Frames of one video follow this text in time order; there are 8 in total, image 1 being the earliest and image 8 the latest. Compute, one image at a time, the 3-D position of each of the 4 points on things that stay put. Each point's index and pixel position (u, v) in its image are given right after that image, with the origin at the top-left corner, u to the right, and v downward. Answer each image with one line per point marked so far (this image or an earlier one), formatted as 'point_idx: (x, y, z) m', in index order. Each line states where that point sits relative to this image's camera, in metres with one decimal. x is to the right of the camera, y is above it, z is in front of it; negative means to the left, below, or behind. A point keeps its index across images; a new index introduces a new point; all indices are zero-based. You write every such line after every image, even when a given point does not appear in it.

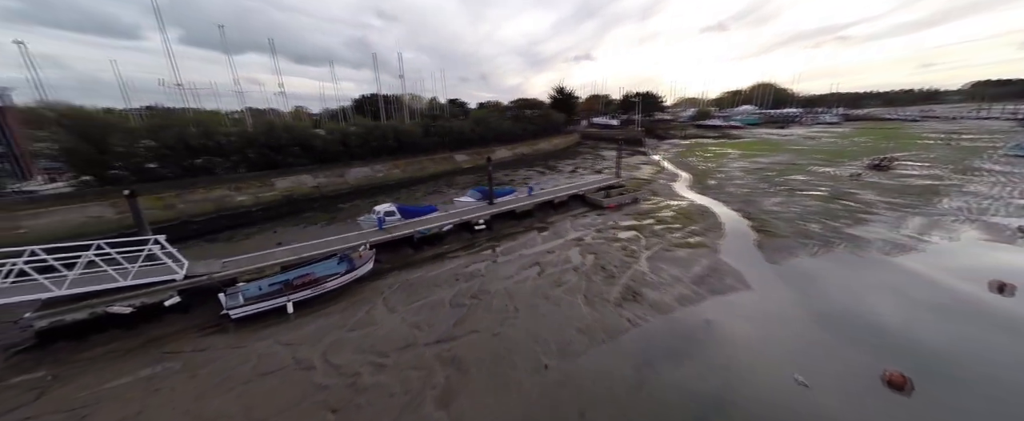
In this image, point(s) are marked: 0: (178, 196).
0: (-14.4, +0.7, +14.5) m
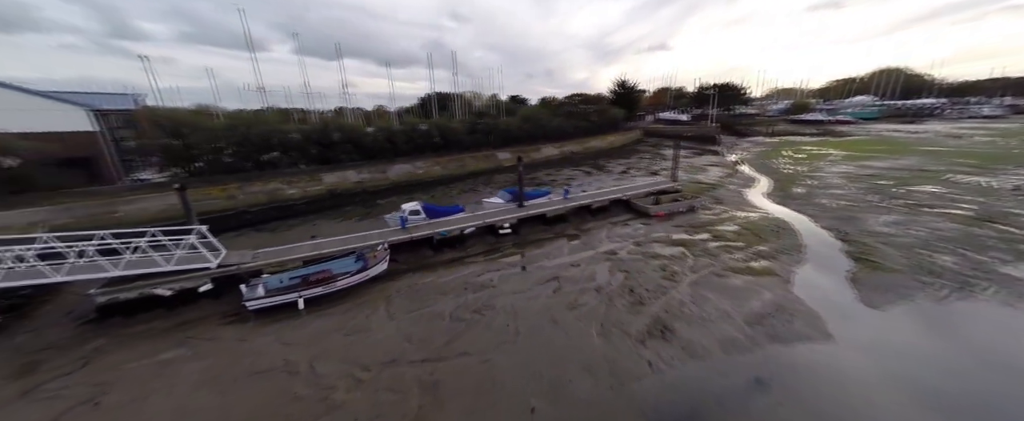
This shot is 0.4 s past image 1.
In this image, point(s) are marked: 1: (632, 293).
0: (-13.2, +1.1, +16.0) m
1: (+4.1, -2.7, +10.9) m
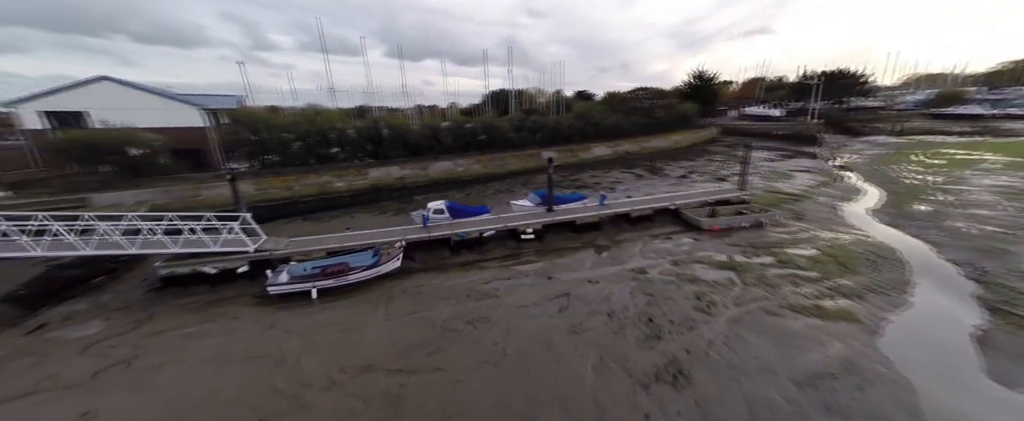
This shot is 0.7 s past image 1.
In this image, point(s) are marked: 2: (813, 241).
0: (-11.6, +1.7, +17.7) m
1: (+4.0, -3.1, +9.3) m
2: (+13.2, -1.3, +14.5) m
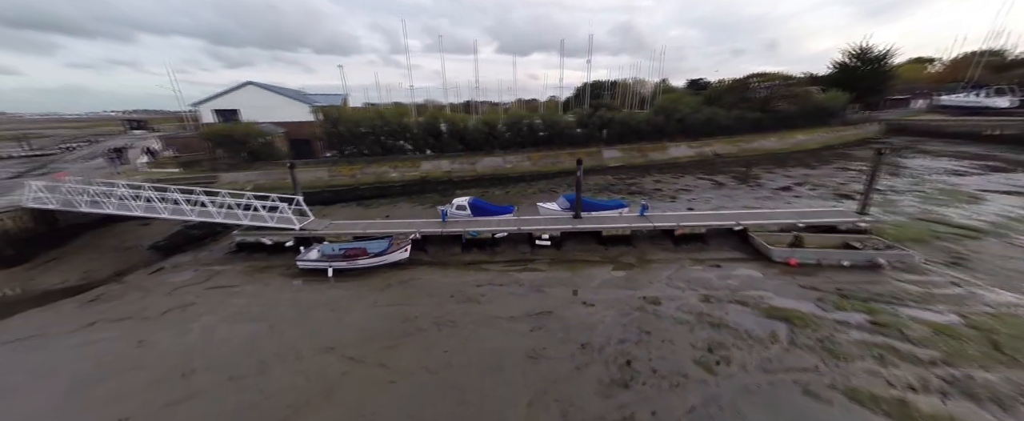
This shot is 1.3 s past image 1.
0: (-9.2, +2.6, +20.1) m
1: (+2.7, -3.6, +7.6) m
2: (+13.1, -2.6, +9.7) m
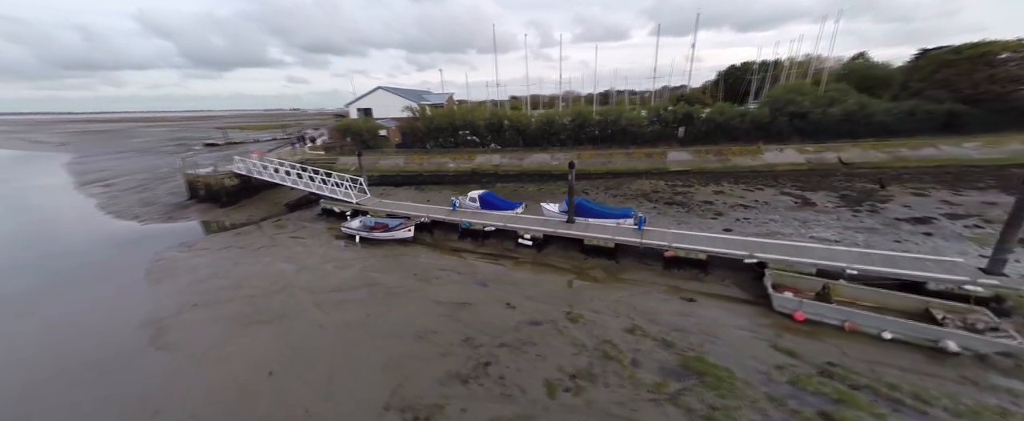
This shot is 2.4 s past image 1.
0: (-6.0, +3.8, +24.0) m
1: (-0.7, -3.8, +8.1) m
2: (+9.7, -4.0, +5.8) m
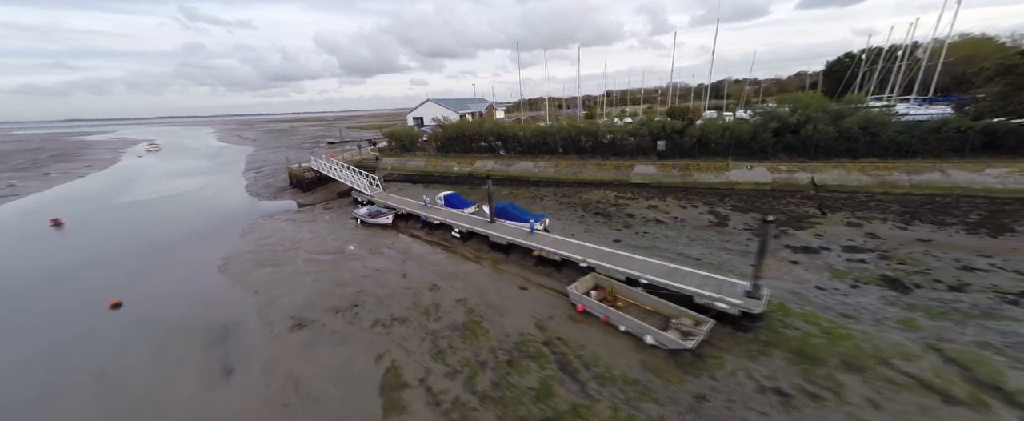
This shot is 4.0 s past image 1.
0: (-6.2, +4.3, +29.5) m
1: (-6.2, -3.8, +13.0) m
2: (+3.2, -4.6, +7.9) m
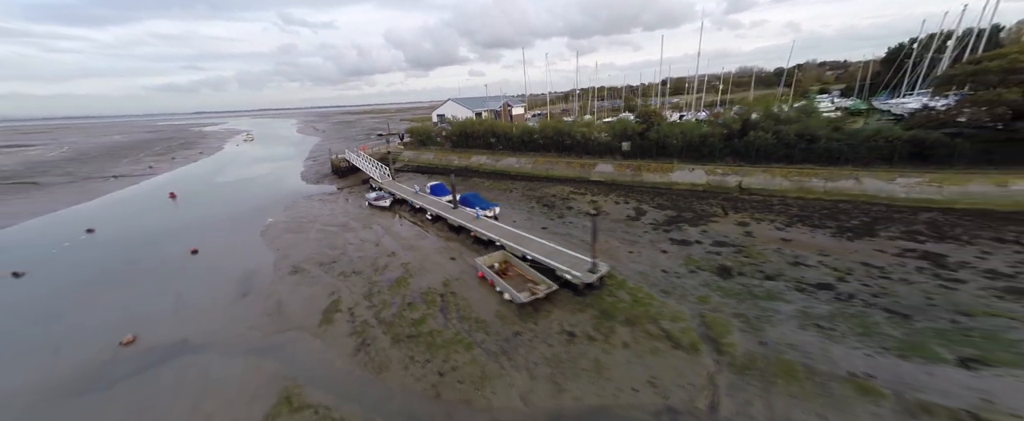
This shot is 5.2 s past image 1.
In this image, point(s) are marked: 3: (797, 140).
0: (-6.7, +5.6, +34.1) m
1: (-9.6, -2.9, +18.0) m
2: (-1.3, -4.3, +11.6) m
3: (+16.4, +4.1, +18.8) m
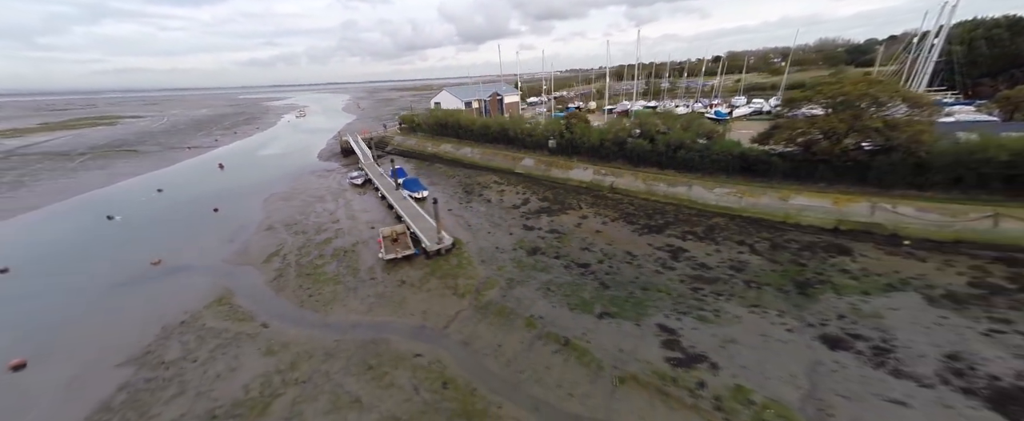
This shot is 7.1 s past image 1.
0: (-10.5, +8.1, +39.7) m
1: (-16.0, -1.2, +24.8) m
2: (-8.6, -3.5, +17.5) m
3: (+10.3, +4.2, +21.8) m
